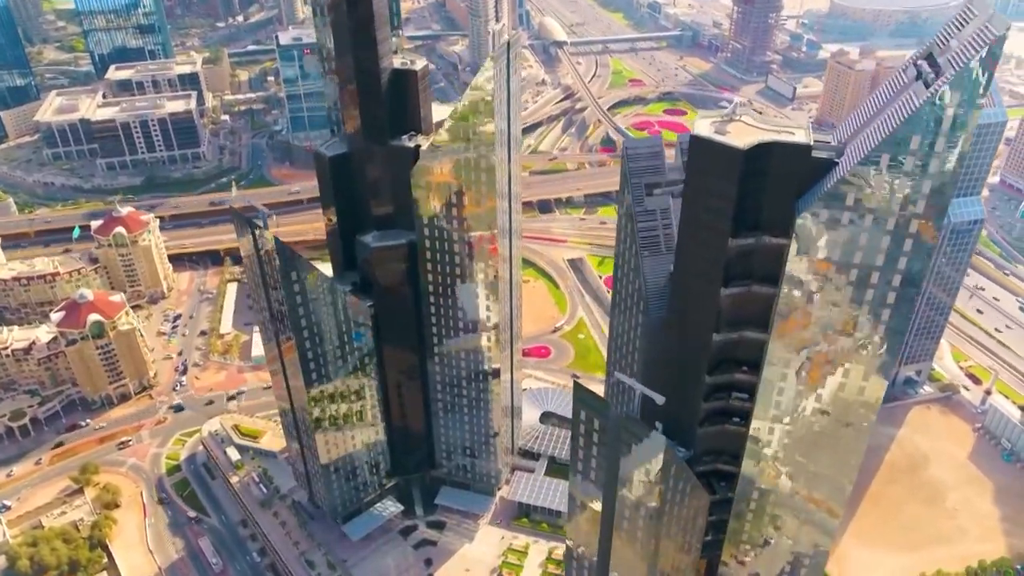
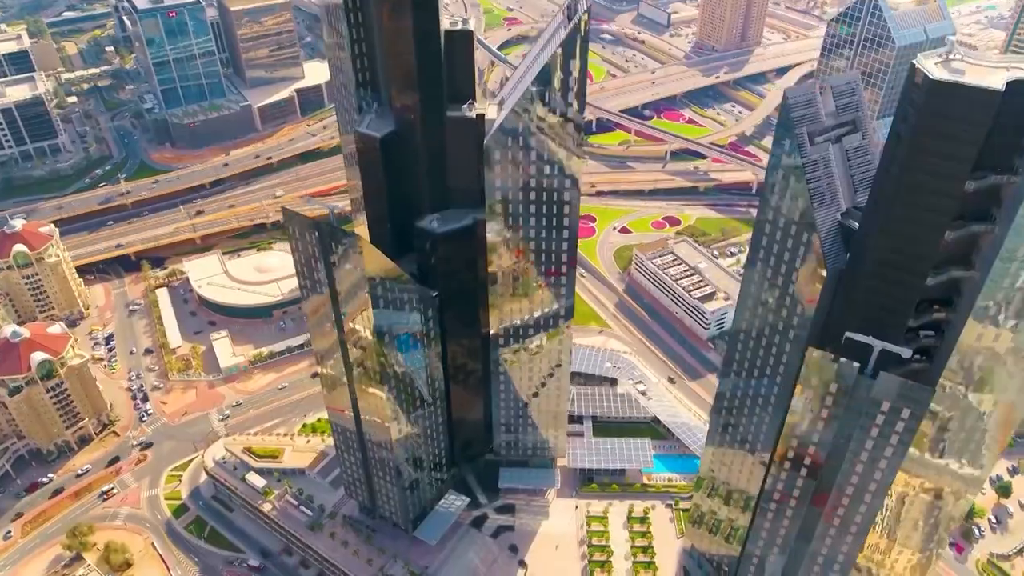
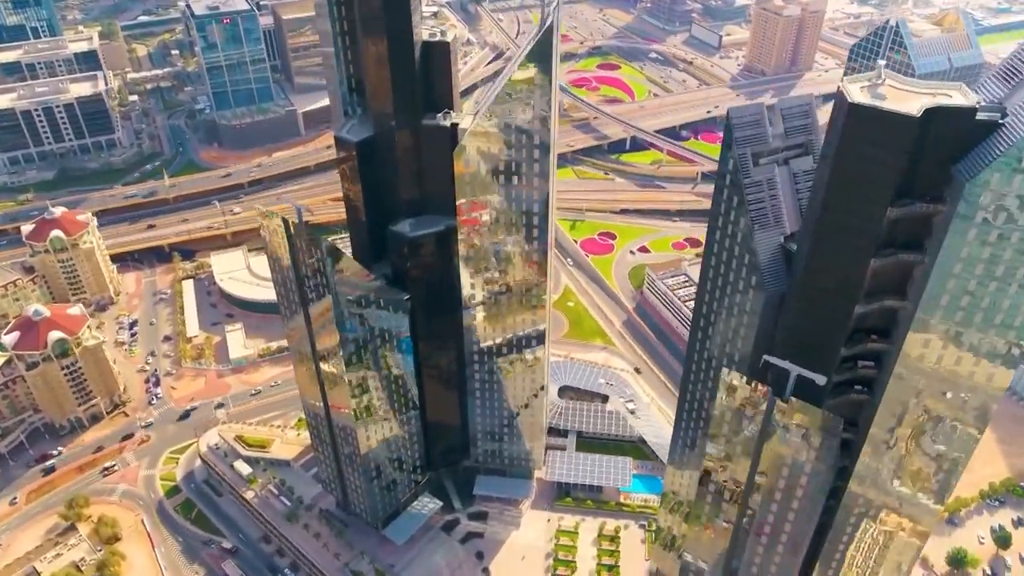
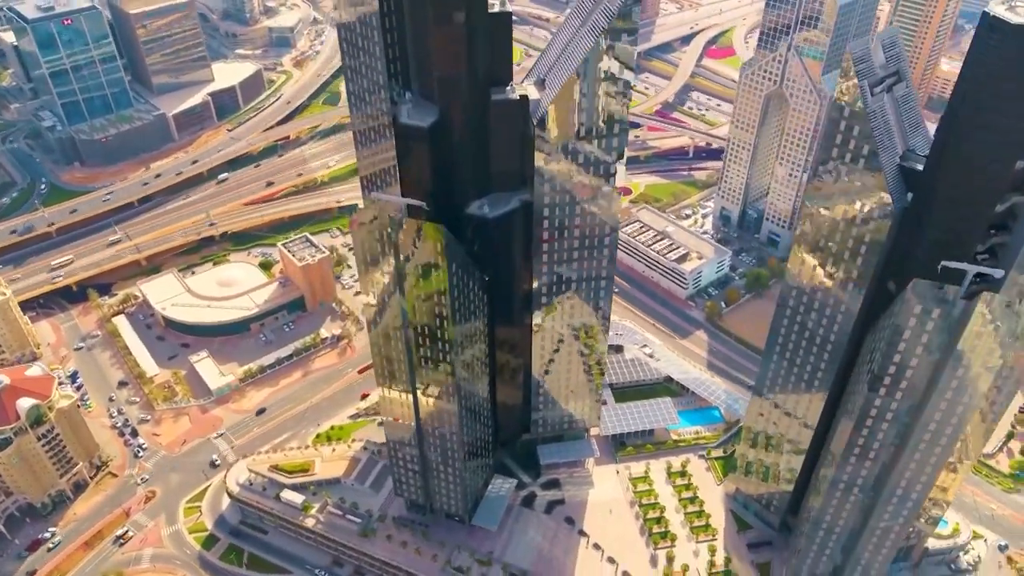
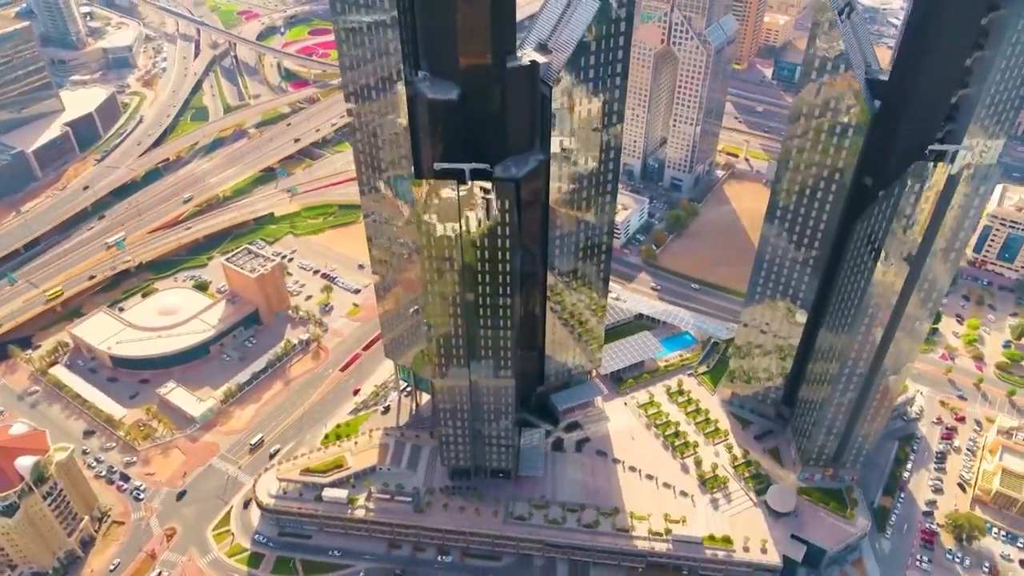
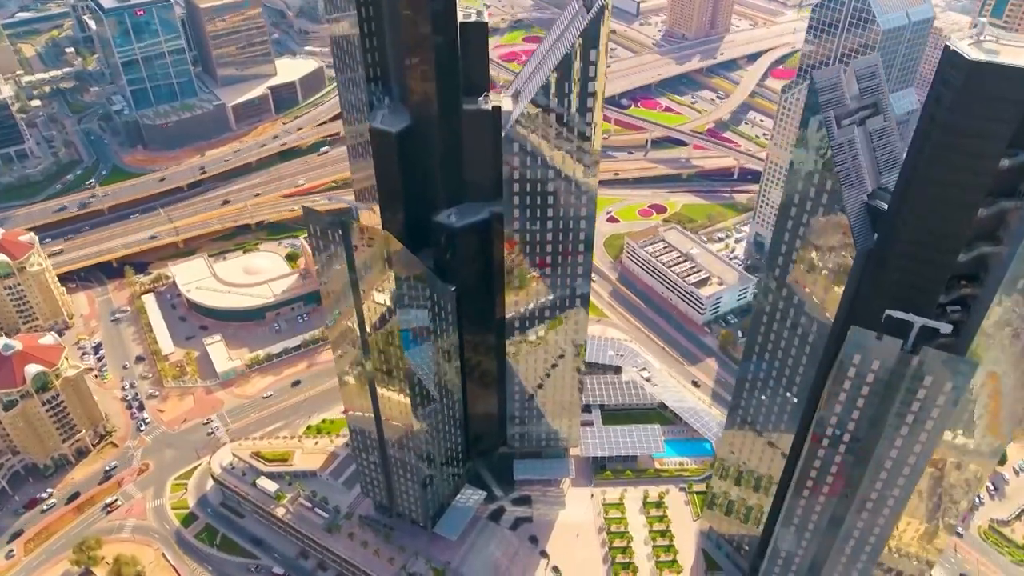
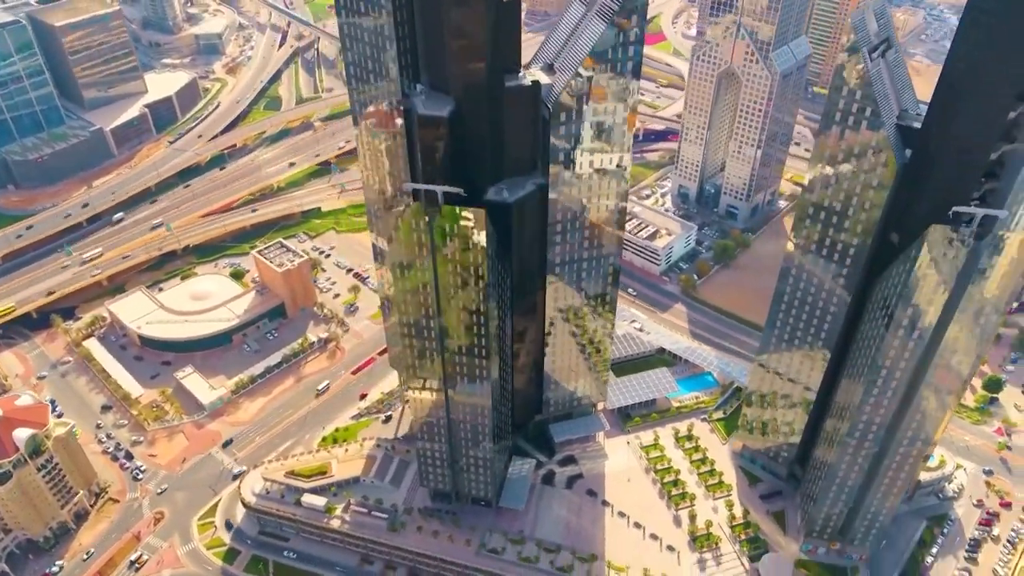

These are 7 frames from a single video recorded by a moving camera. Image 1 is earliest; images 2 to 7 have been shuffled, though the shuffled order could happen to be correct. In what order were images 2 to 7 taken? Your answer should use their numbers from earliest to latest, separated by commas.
3, 2, 6, 4, 7, 5
